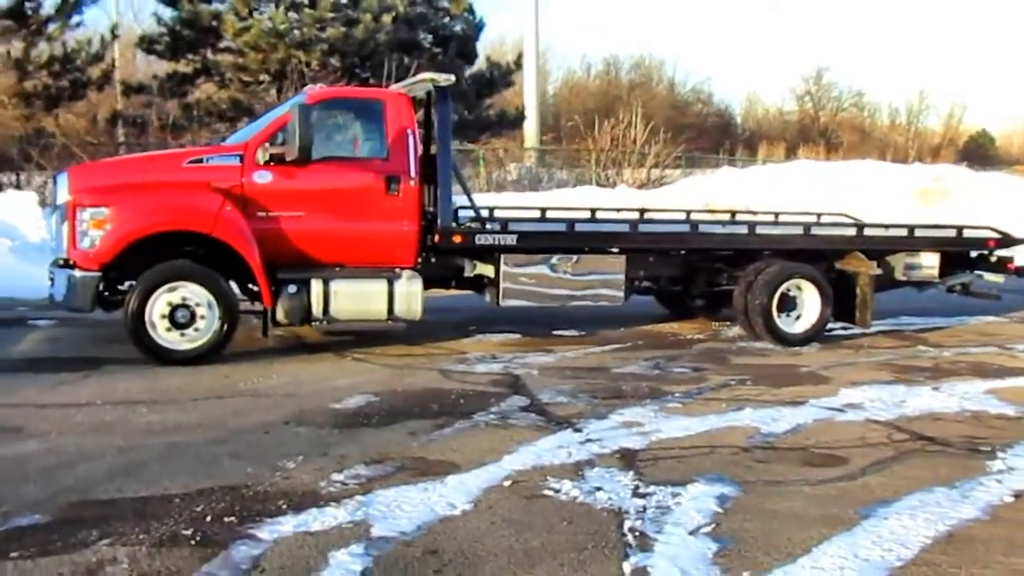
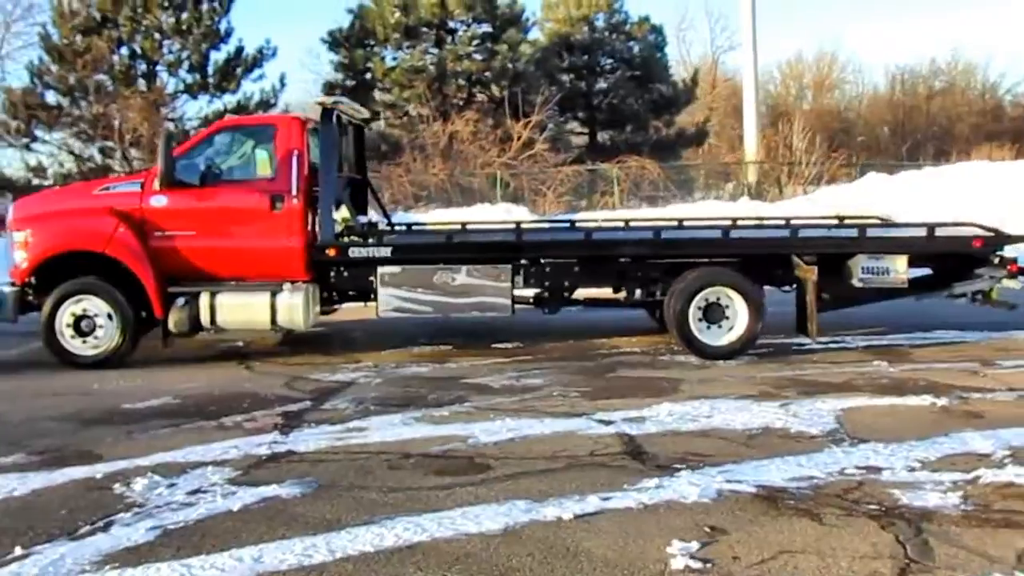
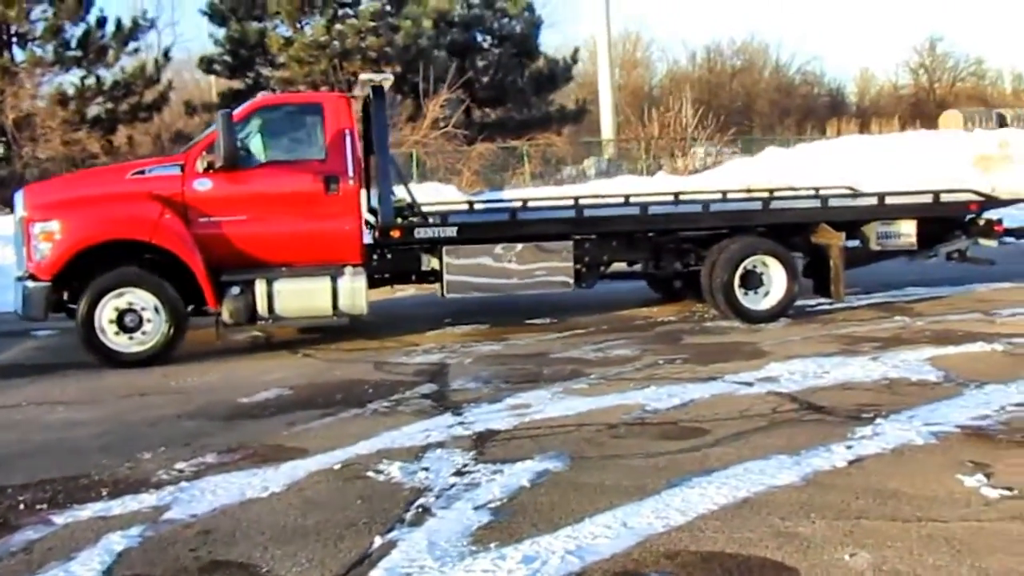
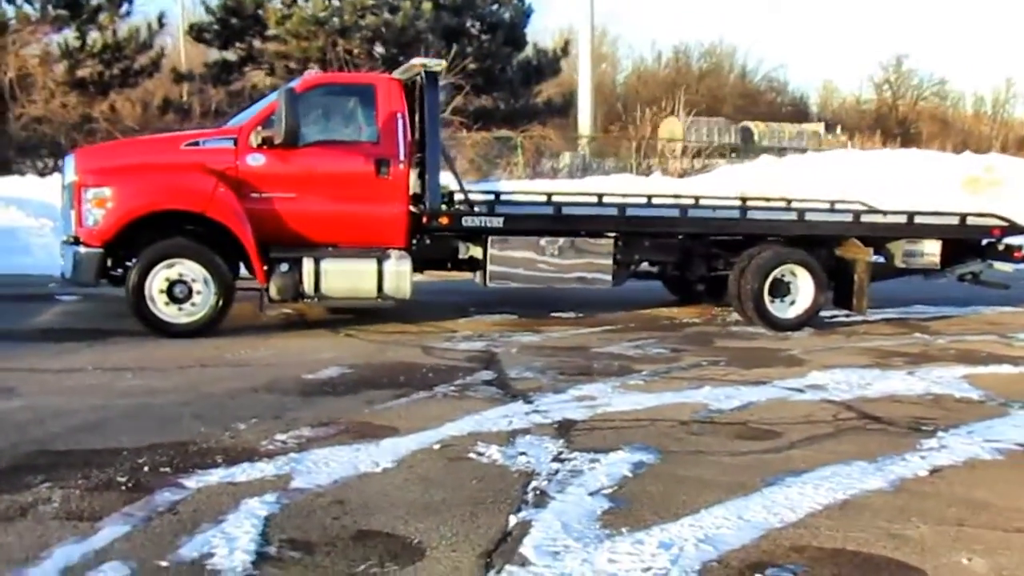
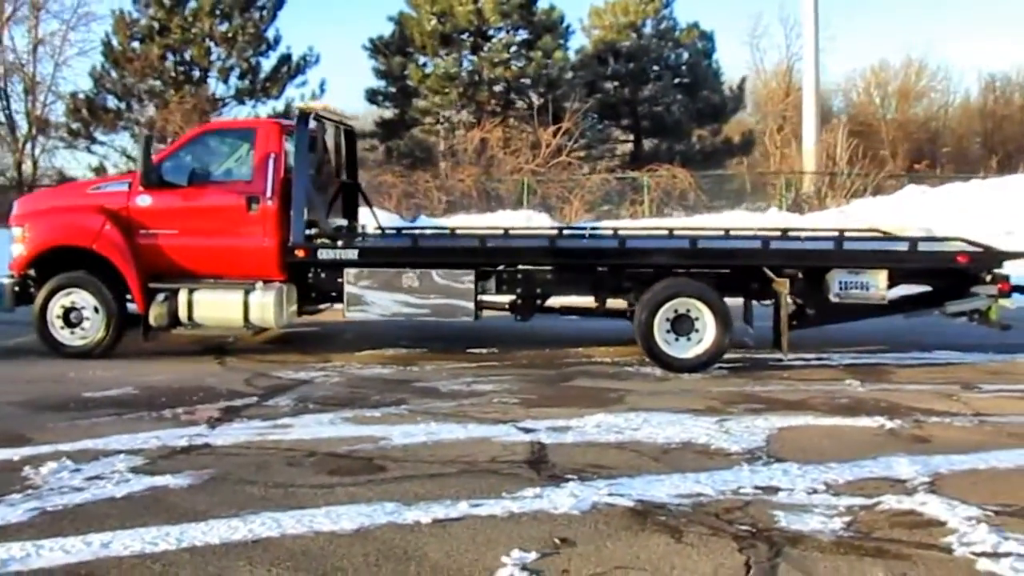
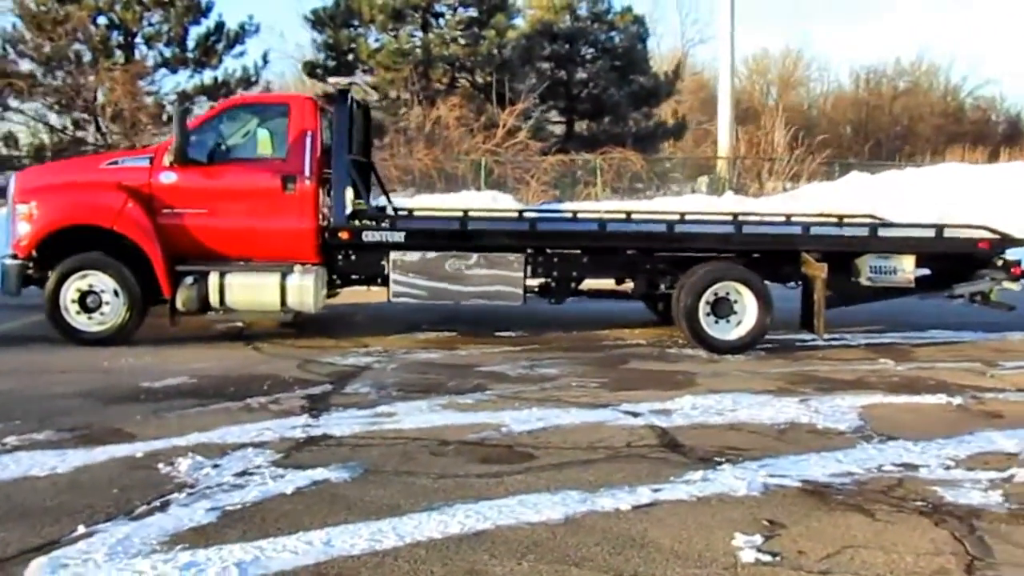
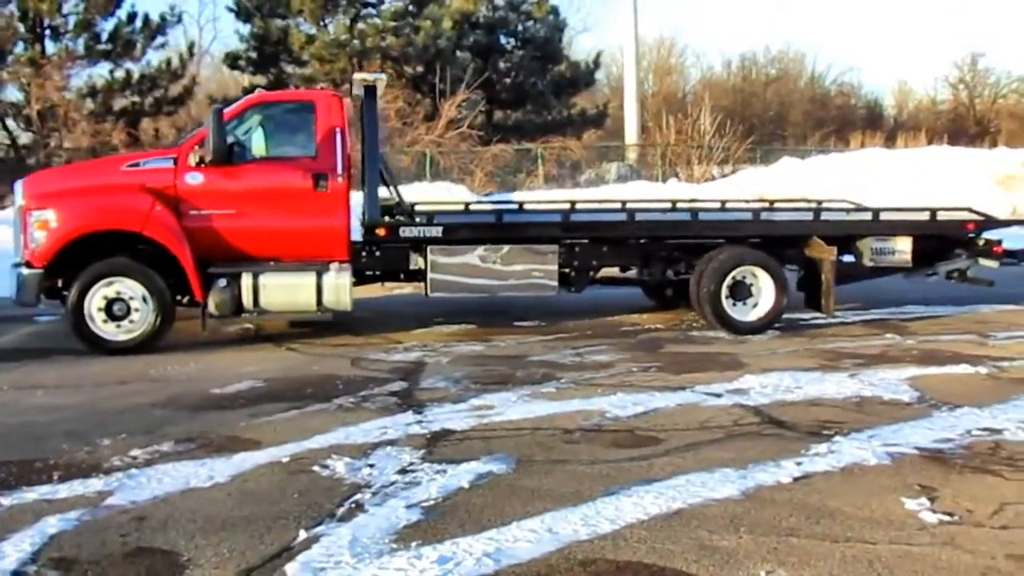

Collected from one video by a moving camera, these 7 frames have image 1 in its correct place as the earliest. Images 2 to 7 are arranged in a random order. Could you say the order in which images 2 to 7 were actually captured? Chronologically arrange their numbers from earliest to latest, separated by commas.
4, 3, 7, 6, 2, 5
